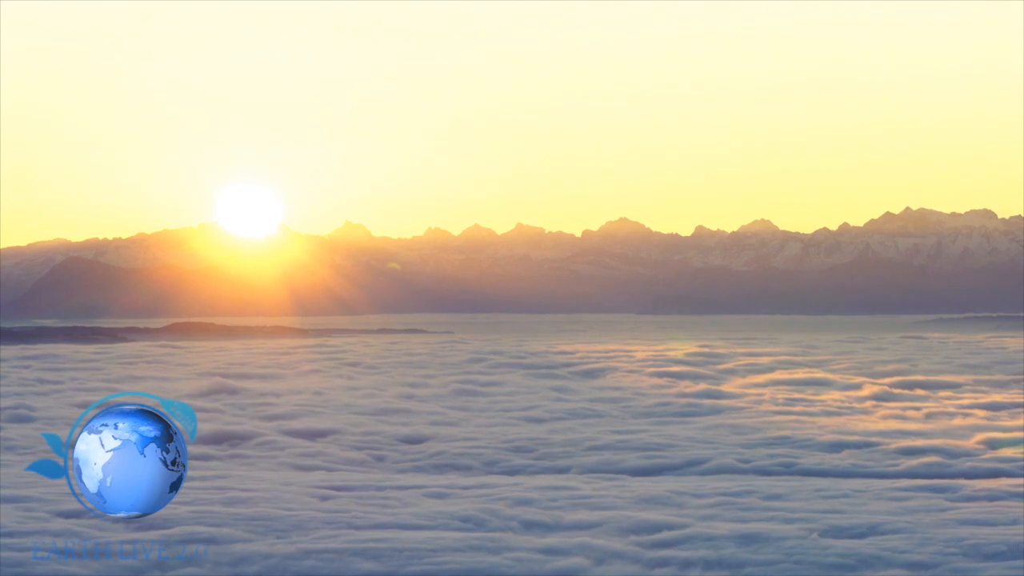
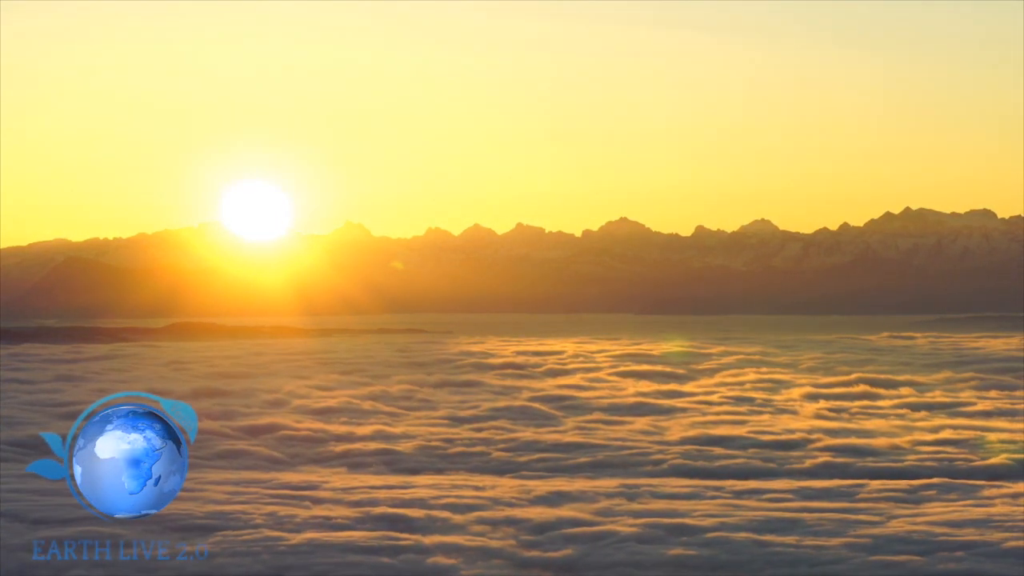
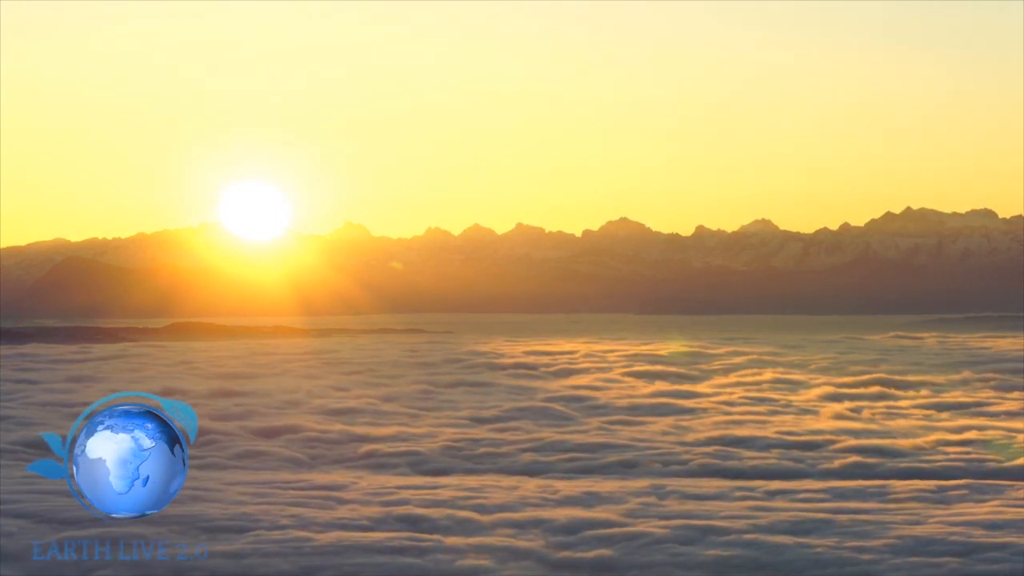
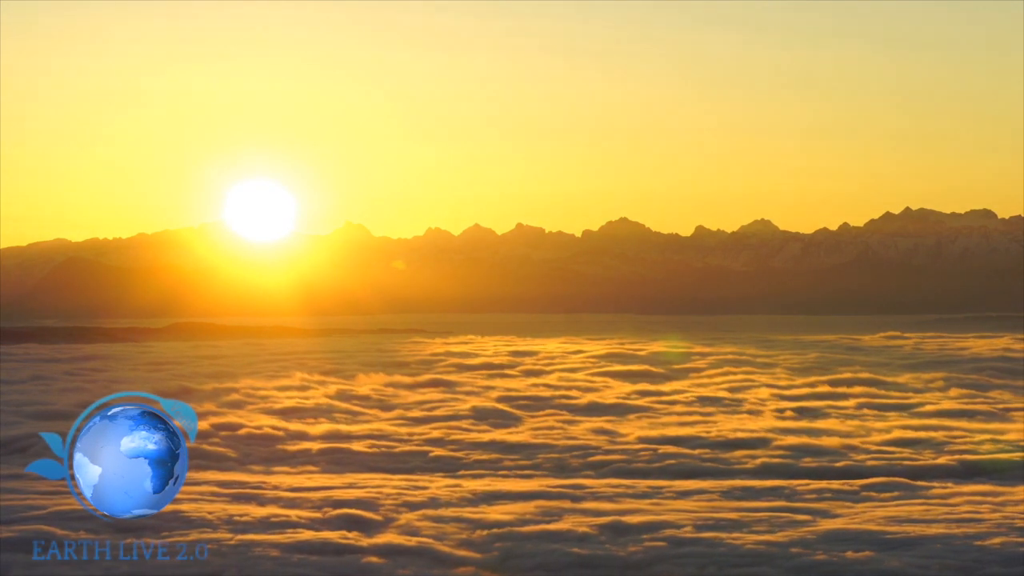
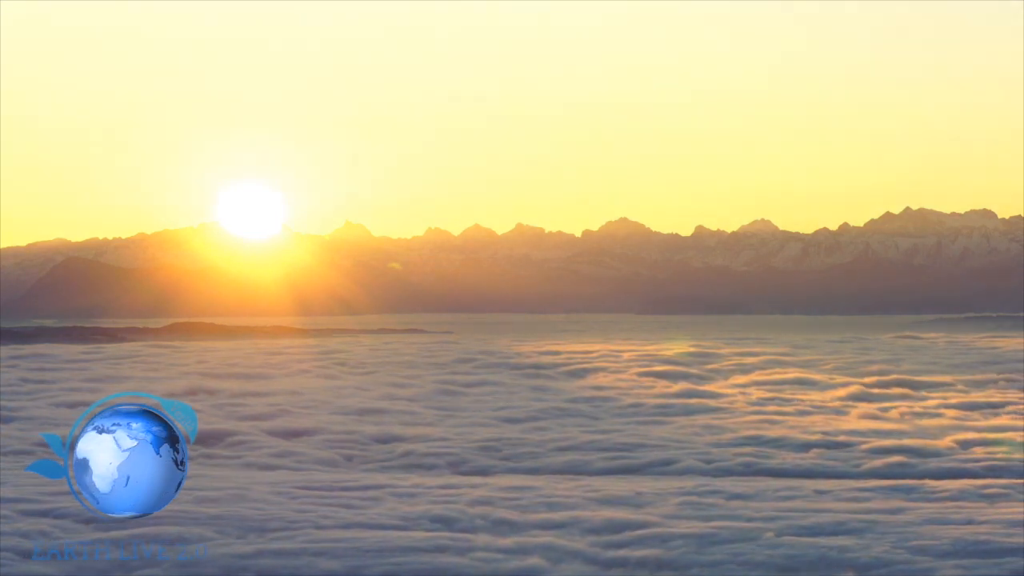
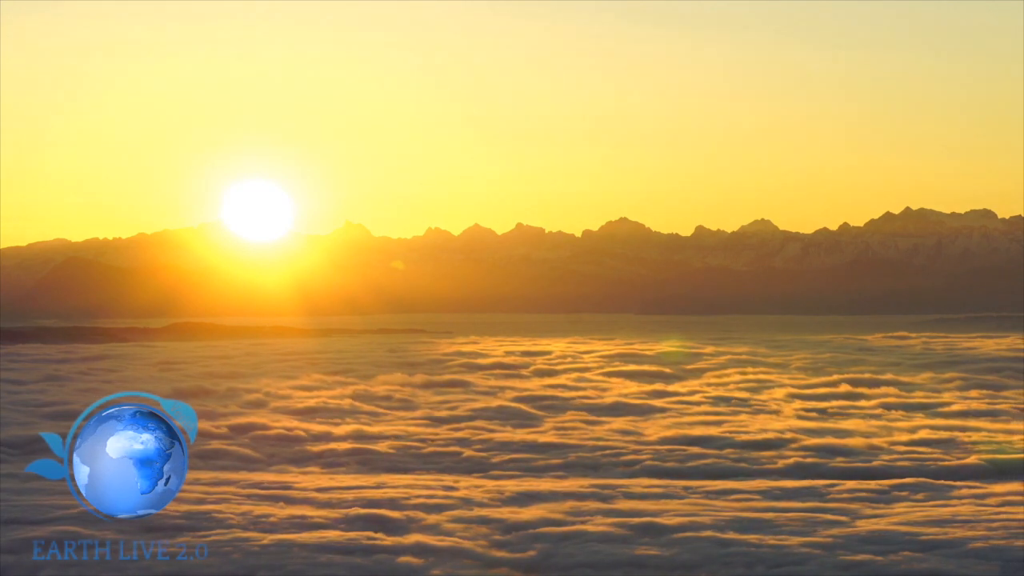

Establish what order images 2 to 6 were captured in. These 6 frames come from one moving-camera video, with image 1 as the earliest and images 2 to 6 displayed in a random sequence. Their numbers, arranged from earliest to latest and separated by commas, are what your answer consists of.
5, 3, 2, 6, 4
